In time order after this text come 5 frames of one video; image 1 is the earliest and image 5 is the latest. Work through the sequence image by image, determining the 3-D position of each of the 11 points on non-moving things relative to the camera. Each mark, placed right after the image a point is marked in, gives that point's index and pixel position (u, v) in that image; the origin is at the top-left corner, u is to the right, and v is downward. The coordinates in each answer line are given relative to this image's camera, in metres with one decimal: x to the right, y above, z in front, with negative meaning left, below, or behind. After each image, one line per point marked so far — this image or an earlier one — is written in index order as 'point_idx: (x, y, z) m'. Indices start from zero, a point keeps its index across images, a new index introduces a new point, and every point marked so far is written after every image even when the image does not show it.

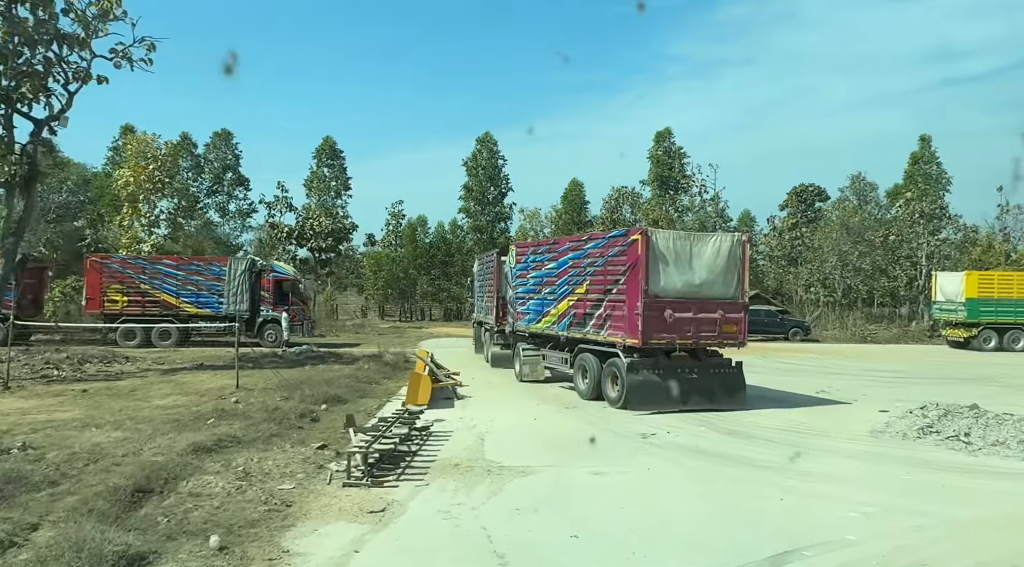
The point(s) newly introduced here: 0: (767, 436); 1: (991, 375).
0: (+3.2, -1.9, +10.0) m
1: (+11.6, -2.3, +19.6) m
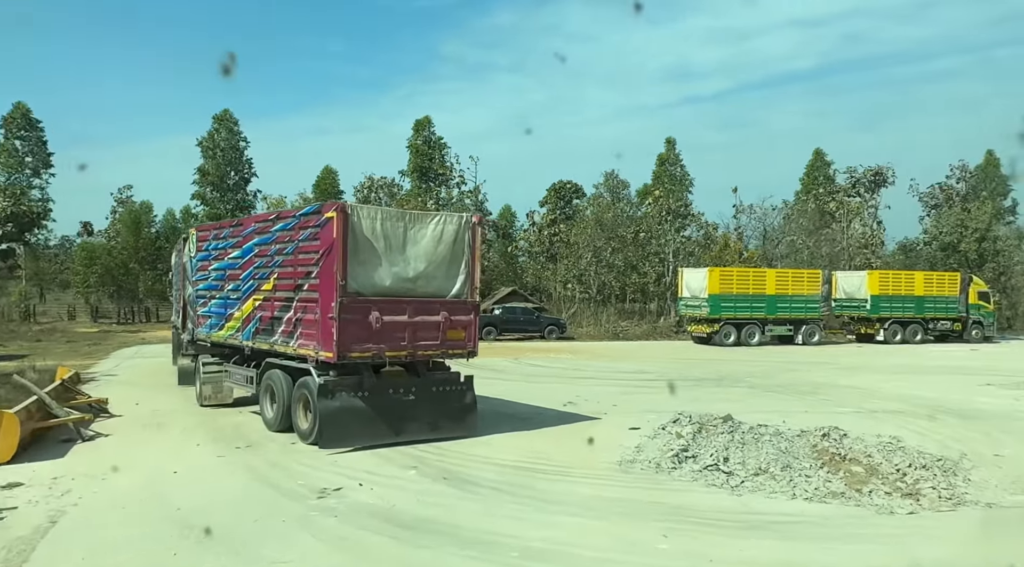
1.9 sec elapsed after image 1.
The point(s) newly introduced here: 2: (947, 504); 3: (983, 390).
0: (-0.2, -1.9, +7.6) m
1: (+5.3, -2.2, +19.1) m
2: (+3.9, -2.0, +7.3) m
3: (+9.8, -2.3, +17.0) m
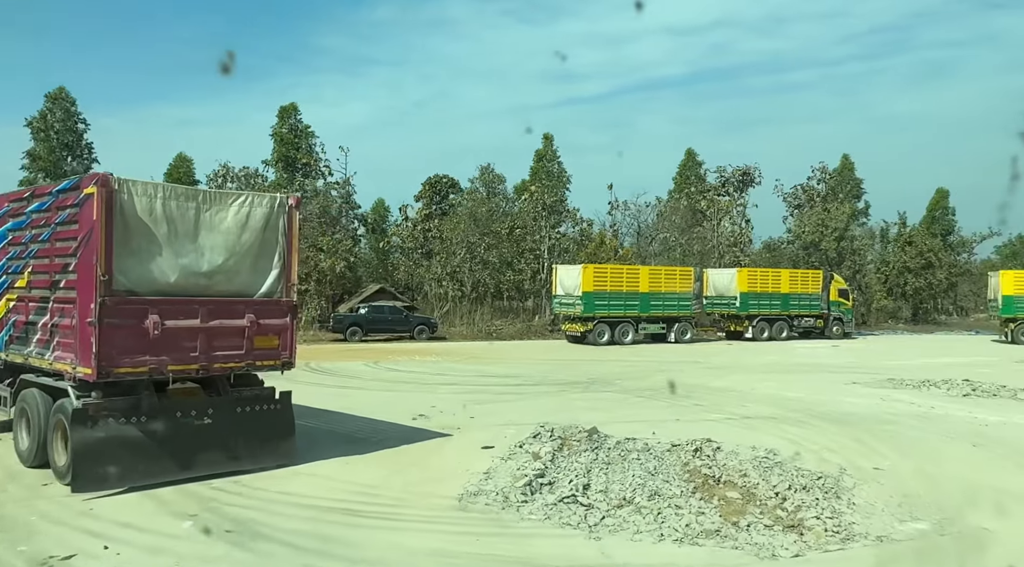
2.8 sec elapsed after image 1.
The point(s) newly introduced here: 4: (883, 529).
0: (-1.6, -1.8, +5.9) m
1: (+2.1, -2.1, +18.1) m
2: (+2.5, -2.0, +6.2) m
3: (+6.9, -2.2, +16.7) m
4: (+3.0, -2.0, +6.6) m
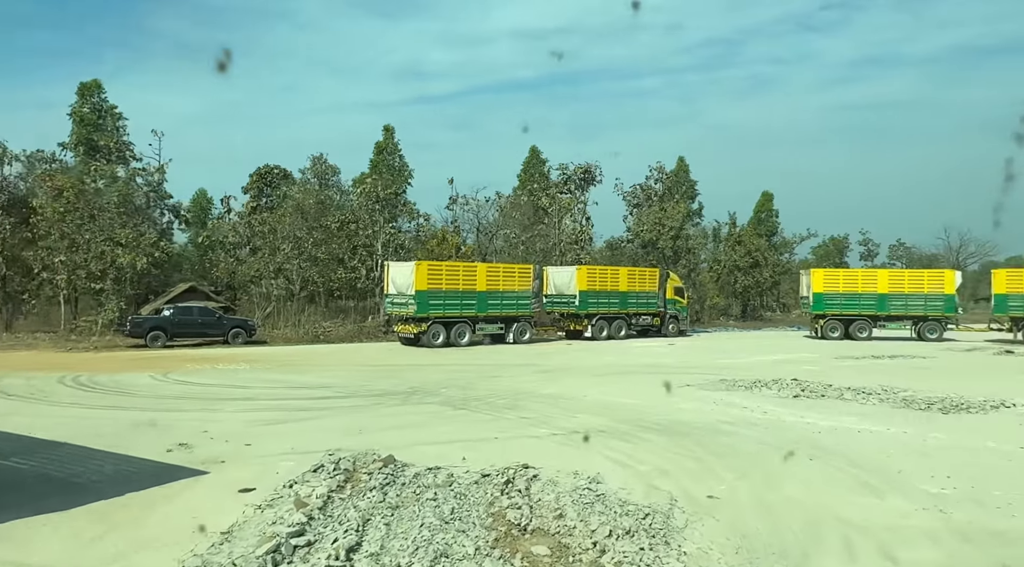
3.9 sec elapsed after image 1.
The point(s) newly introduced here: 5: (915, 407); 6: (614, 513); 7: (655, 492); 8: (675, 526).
0: (-3.1, -1.8, +3.7) m
1: (-1.7, -2.1, +16.4) m
2: (+0.9, -2.0, +4.7) m
3: (+3.3, -2.2, +15.9) m
4: (+1.3, -2.0, +5.2) m
5: (+7.3, -2.3, +14.7) m
6: (+0.9, -1.9, +6.8) m
7: (+1.4, -2.0, +7.9) m
8: (+1.3, -2.0, +6.6) m
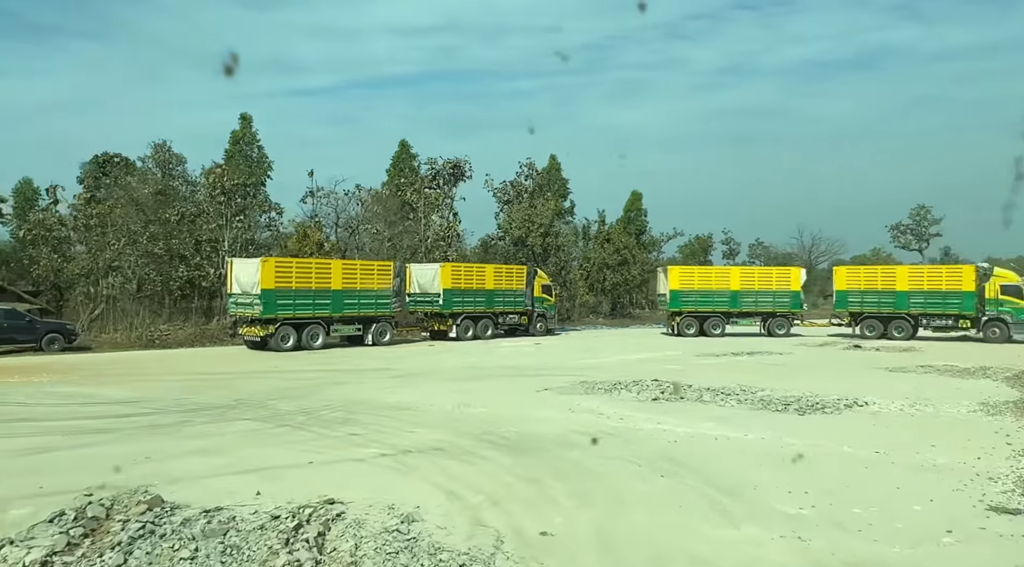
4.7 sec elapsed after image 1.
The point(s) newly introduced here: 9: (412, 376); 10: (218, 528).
0: (-4.1, -1.8, +1.8) m
1: (-4.6, -2.0, +14.5) m
2: (-0.3, -1.9, +3.4) m
3: (+0.4, -2.1, +14.8) m
4: (+0.1, -2.0, +3.9) m
5: (+4.6, -2.2, +14.2) m
6: (-0.6, -1.9, +5.5) m
7: (-0.3, -2.0, +6.6) m
8: (-0.1, -1.9, +5.3) m
9: (-2.4, -2.2, +19.2) m
10: (-2.3, -1.9, +6.3) m
